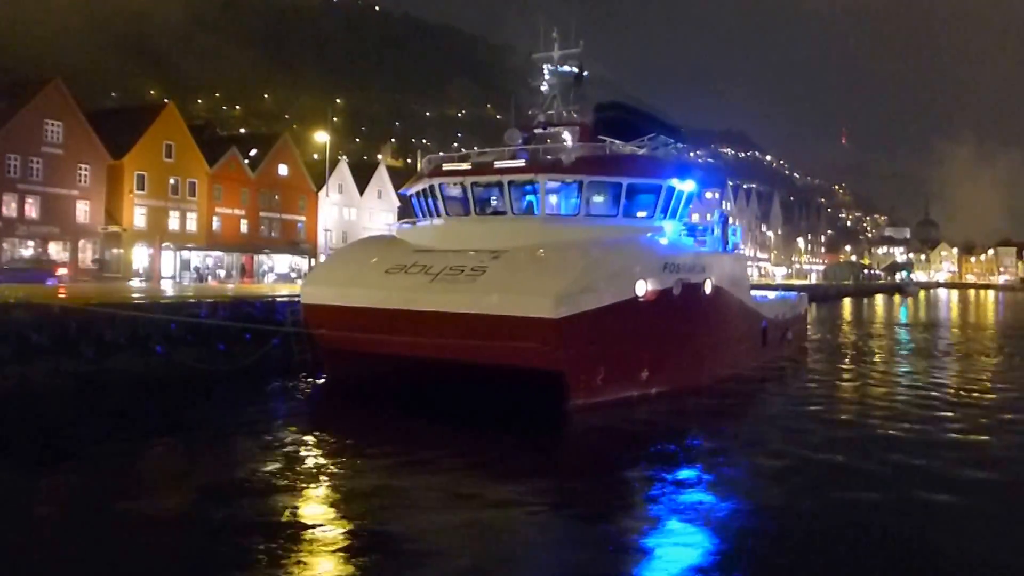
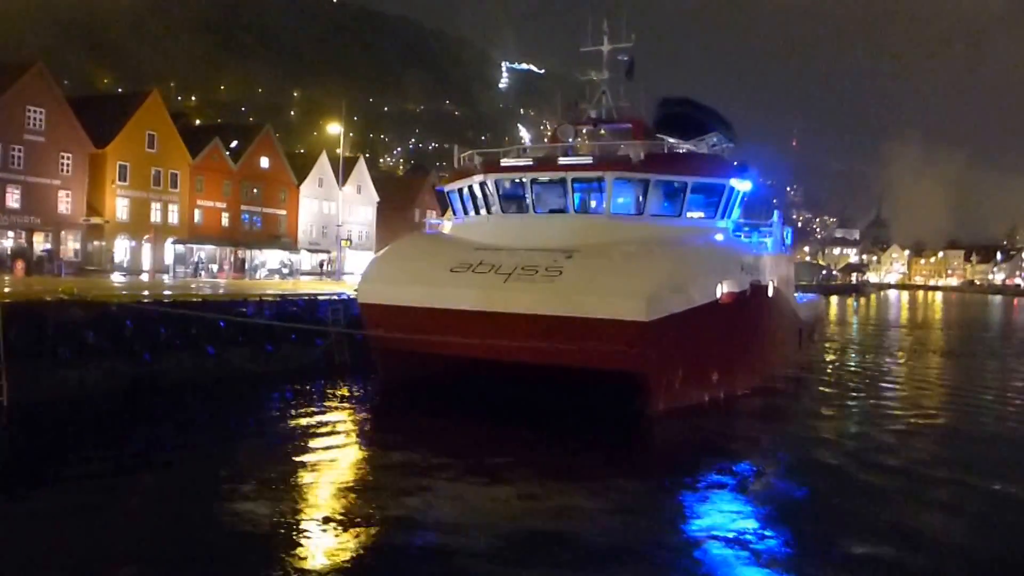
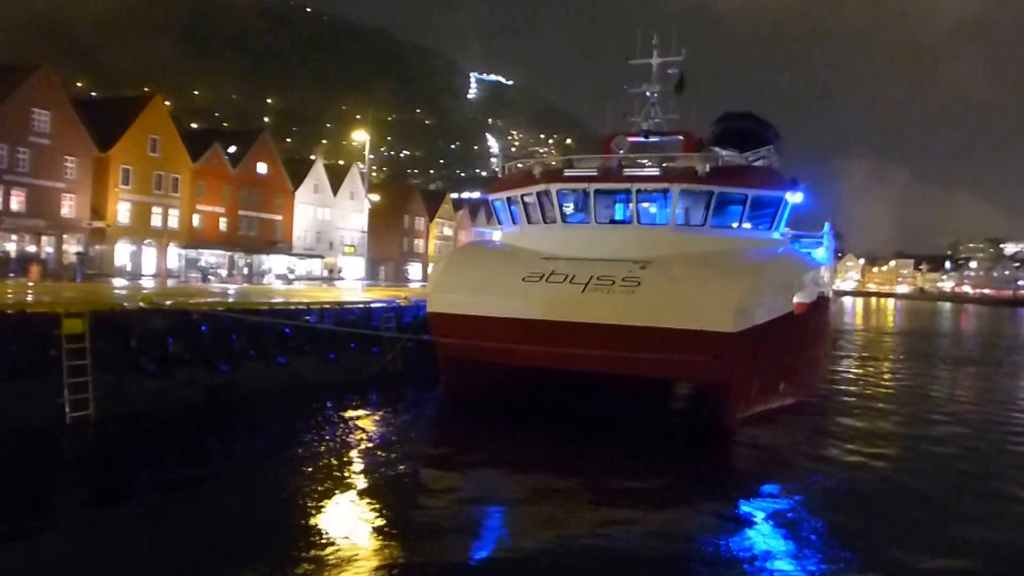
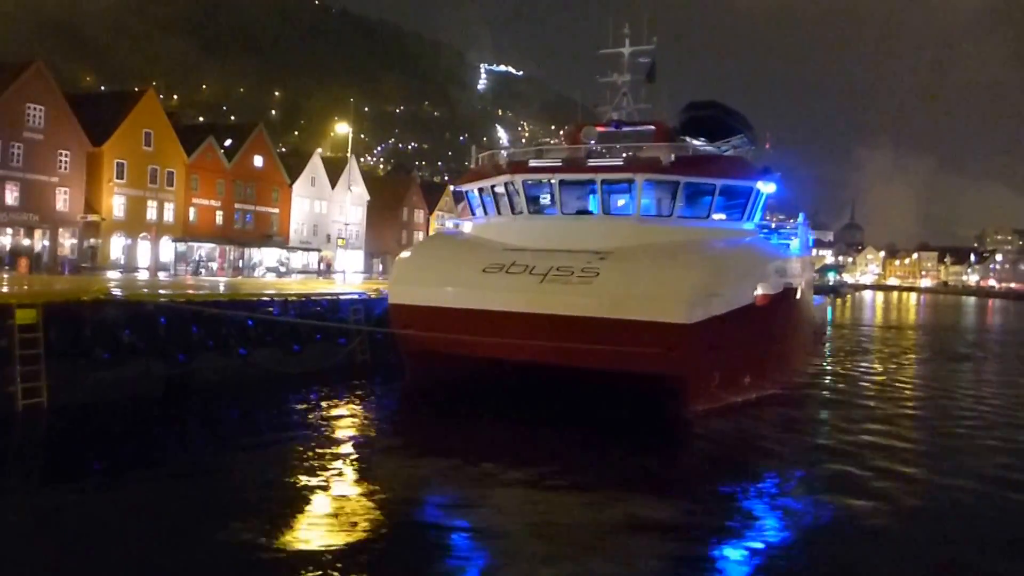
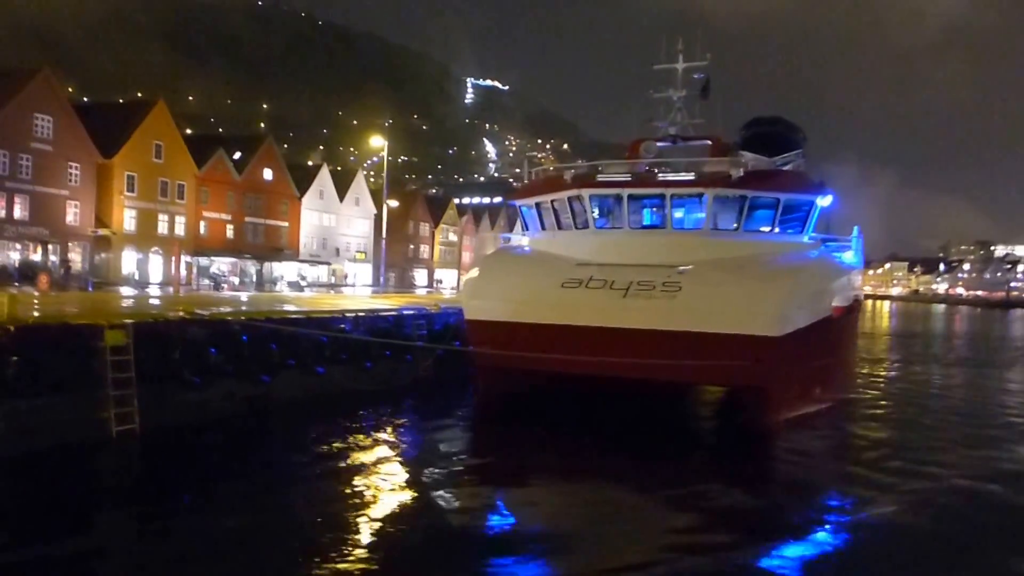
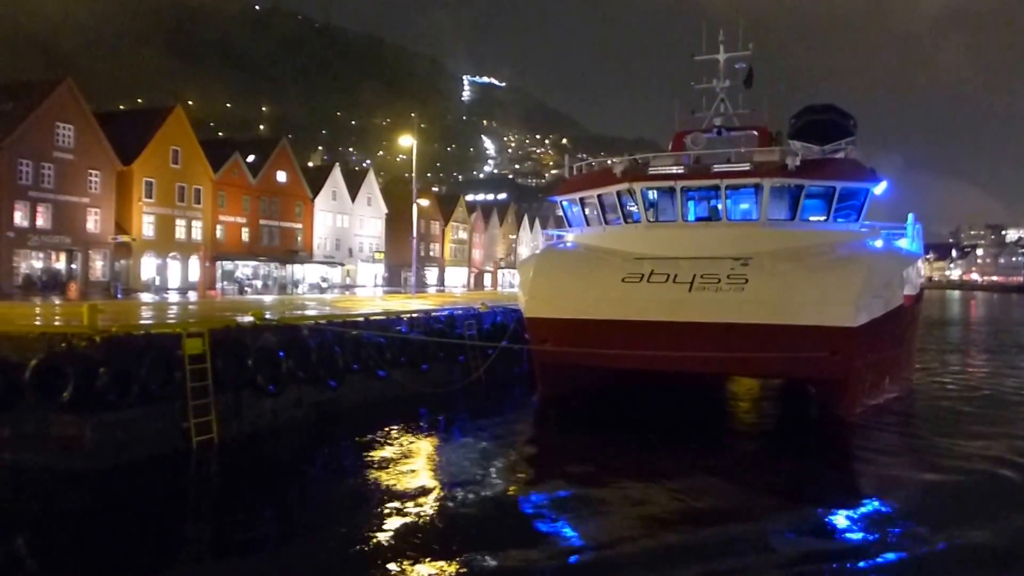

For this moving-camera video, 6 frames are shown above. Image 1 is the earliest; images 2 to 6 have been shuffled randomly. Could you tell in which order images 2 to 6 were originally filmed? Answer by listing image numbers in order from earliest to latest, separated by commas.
2, 4, 3, 5, 6
